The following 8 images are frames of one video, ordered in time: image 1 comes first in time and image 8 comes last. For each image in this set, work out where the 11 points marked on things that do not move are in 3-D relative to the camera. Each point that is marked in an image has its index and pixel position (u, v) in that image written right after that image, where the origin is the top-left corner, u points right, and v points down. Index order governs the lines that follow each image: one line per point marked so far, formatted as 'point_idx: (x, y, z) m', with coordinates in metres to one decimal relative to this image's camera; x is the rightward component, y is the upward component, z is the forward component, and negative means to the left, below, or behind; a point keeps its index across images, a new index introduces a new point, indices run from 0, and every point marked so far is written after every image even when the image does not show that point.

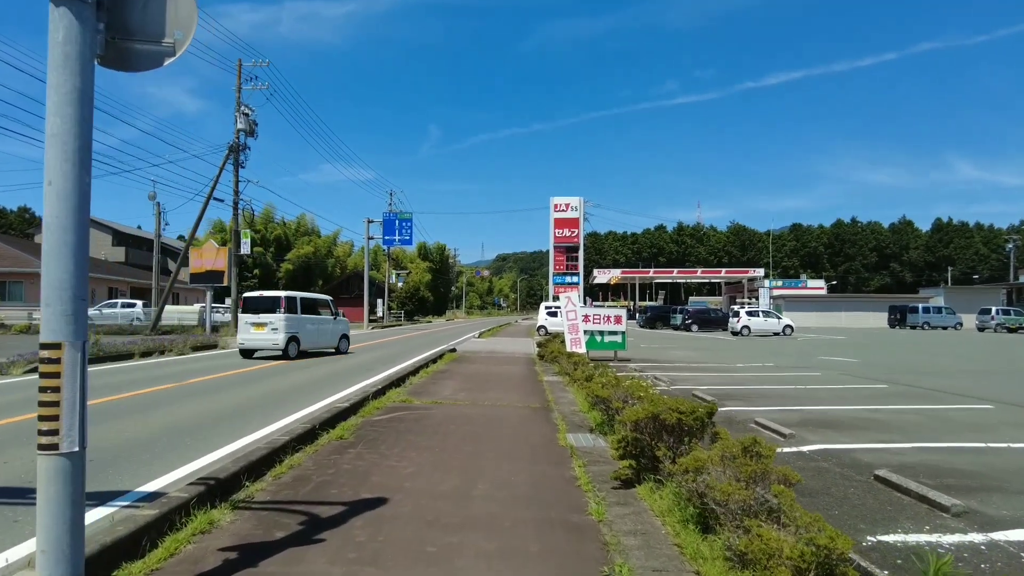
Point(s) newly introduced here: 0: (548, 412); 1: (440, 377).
0: (+0.5, -1.8, +9.5) m
1: (-1.5, -1.9, +13.7) m
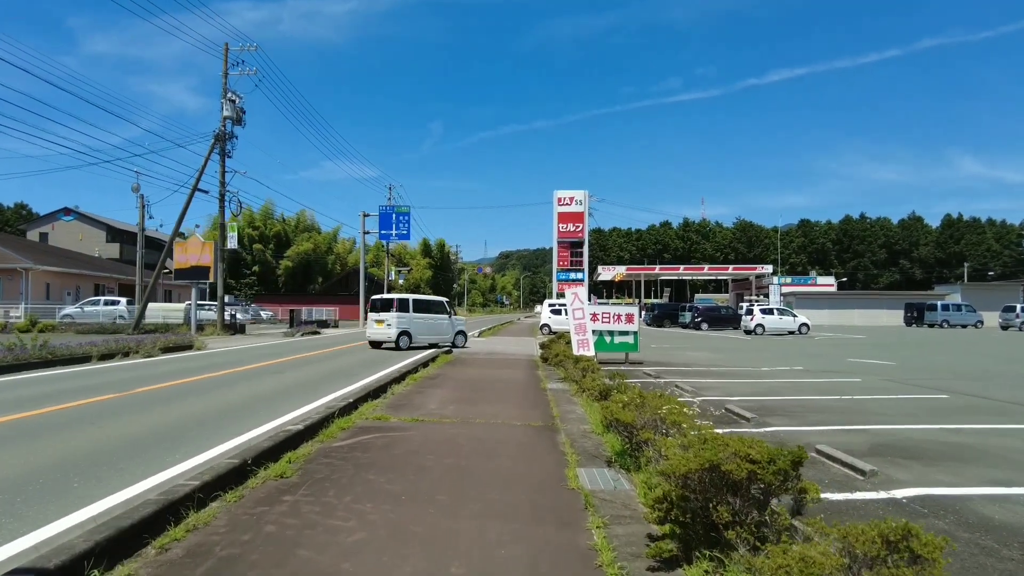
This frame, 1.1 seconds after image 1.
0: (+0.5, -1.7, +7.7) m
1: (-1.5, -1.8, +12.0) m
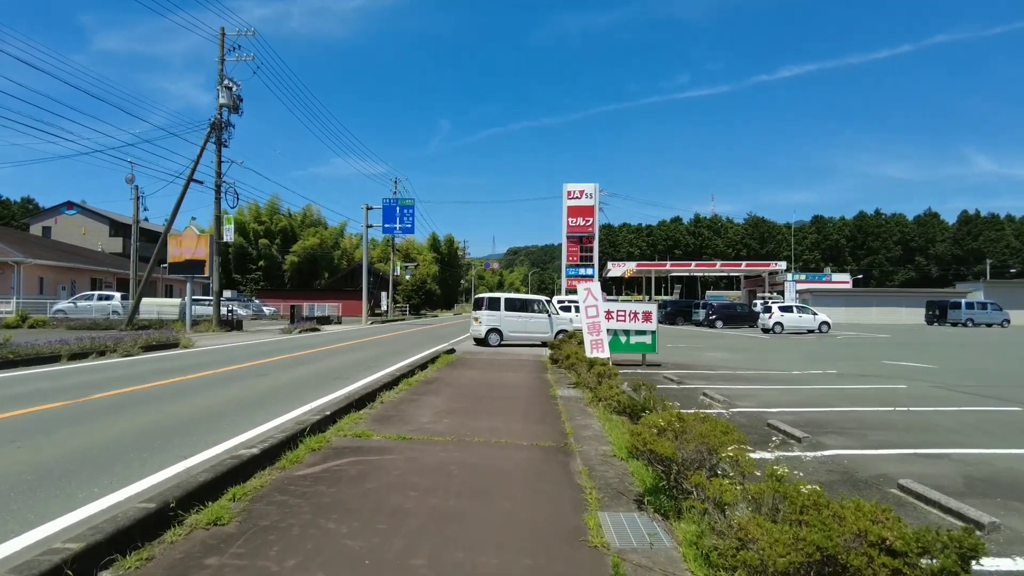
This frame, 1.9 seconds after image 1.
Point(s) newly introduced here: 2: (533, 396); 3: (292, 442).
0: (+0.5, -1.6, +6.4) m
1: (-1.4, -1.7, +10.7) m
2: (+0.3, -1.7, +10.6) m
3: (-2.2, -1.5, +6.5) m
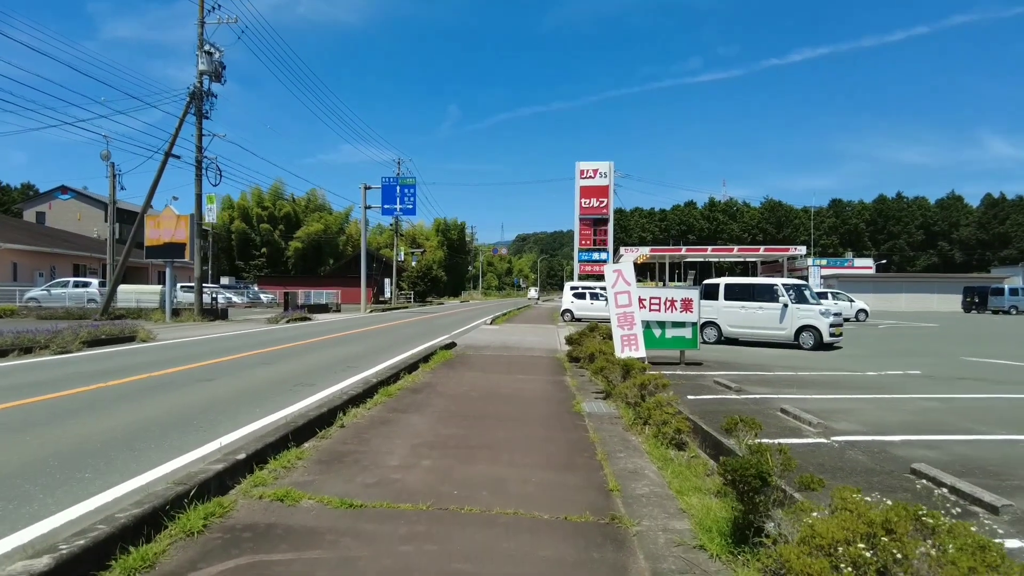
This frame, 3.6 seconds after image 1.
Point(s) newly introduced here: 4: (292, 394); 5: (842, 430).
0: (+0.6, -1.5, +3.7) m
1: (-1.3, -1.5, +8.0) m
2: (+0.4, -1.5, +7.9) m
3: (-2.1, -1.4, +3.8) m
4: (-3.1, -1.5, +9.3) m
5: (+3.5, -1.5, +7.0) m
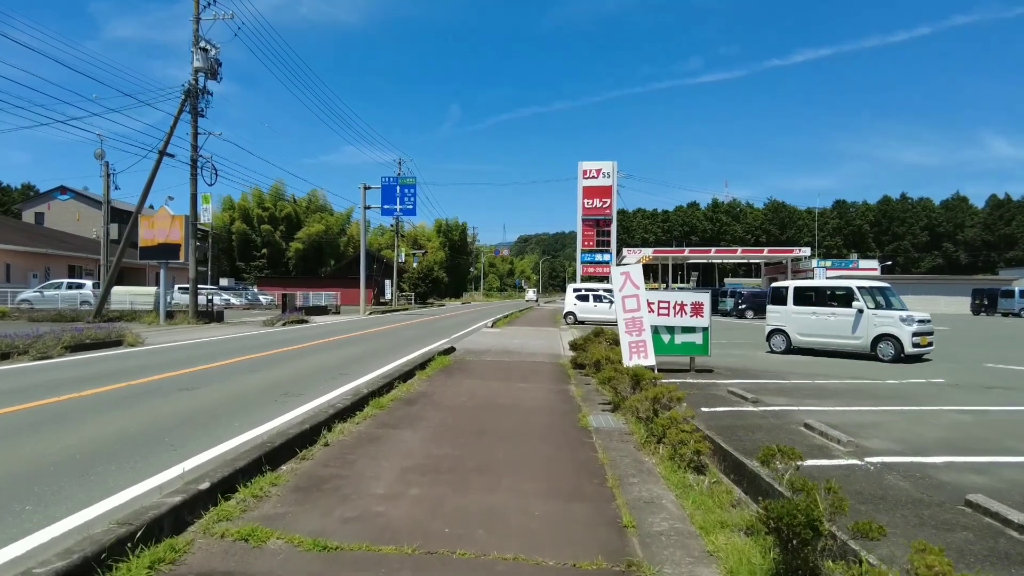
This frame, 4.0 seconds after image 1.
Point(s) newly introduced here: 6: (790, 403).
0: (+0.6, -1.5, +3.1) m
1: (-1.3, -1.5, +7.4) m
2: (+0.5, -1.5, +7.3) m
3: (-2.1, -1.4, +3.2) m
4: (-3.1, -1.5, +8.7) m
5: (+3.5, -1.6, +6.4) m
6: (+3.8, -1.6, +9.1) m
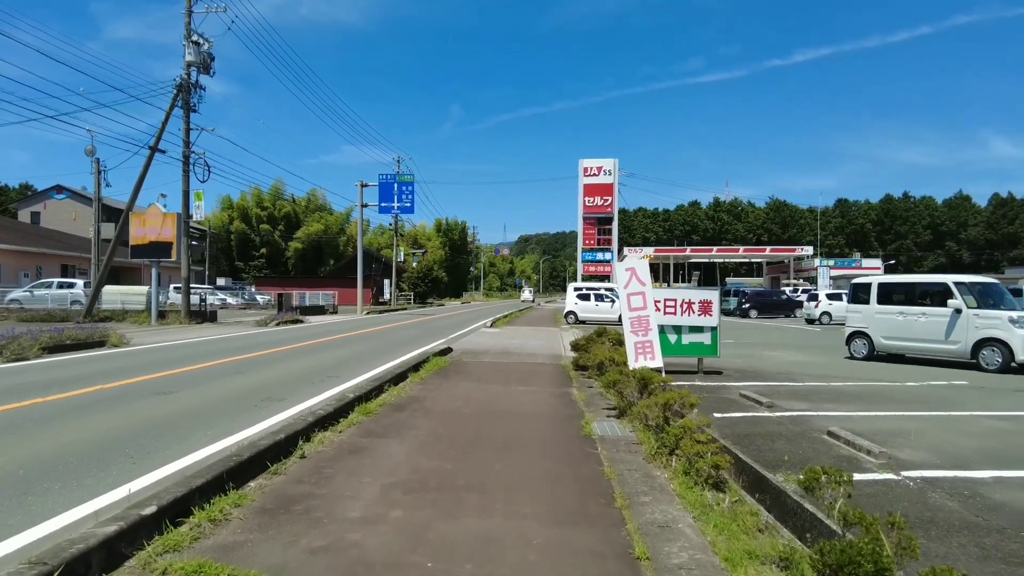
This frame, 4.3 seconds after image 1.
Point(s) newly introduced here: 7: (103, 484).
0: (+0.6, -1.5, +2.5) m
1: (-1.3, -1.5, +6.8) m
2: (+0.4, -1.5, +6.7) m
3: (-2.1, -1.4, +2.6) m
4: (-3.1, -1.5, +8.1) m
5: (+3.5, -1.5, +5.7) m
6: (+3.8, -1.5, +8.5) m
7: (-3.0, -1.4, +4.8) m
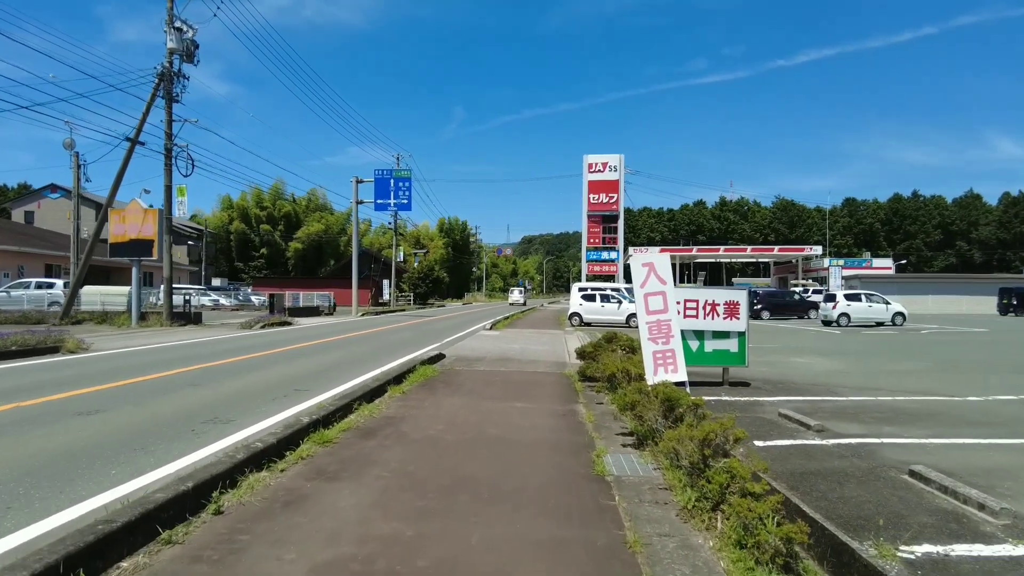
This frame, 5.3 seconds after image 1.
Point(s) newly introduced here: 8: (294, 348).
0: (+0.5, -1.5, +1.0) m
1: (-1.4, -1.4, +5.3) m
2: (+0.4, -1.5, +5.2) m
3: (-2.2, -1.3, +1.1) m
4: (-3.2, -1.5, +6.6) m
5: (+3.4, -1.5, +4.2) m
6: (+3.8, -1.5, +7.0) m
7: (-3.0, -1.4, +3.3) m
8: (-6.1, -1.7, +17.9) m
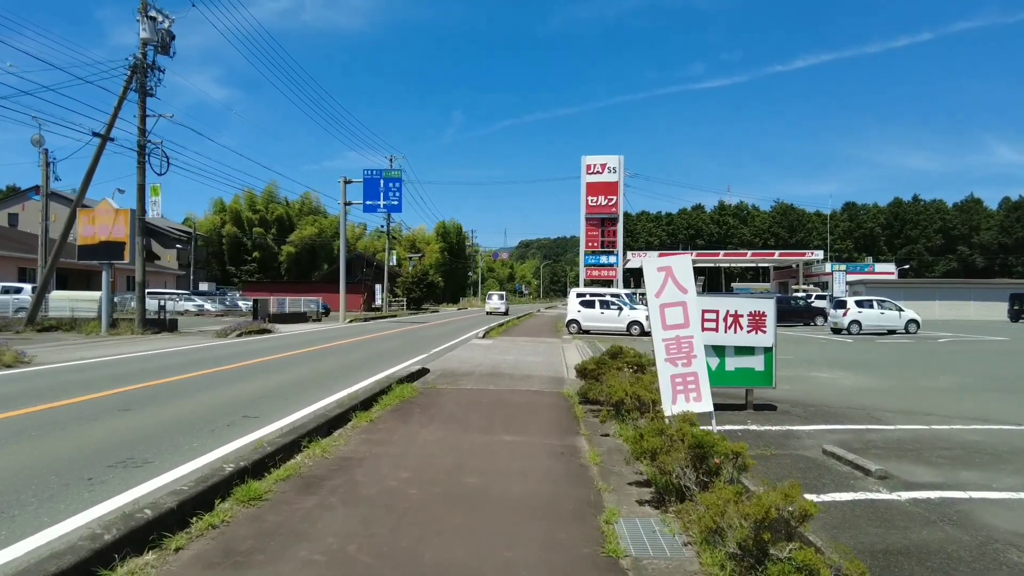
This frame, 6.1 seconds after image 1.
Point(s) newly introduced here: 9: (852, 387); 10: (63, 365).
0: (+0.4, -1.5, -0.5) m
1: (-1.5, -1.5, +3.8) m
2: (+0.2, -1.6, +3.8) m
3: (-2.3, -1.4, -0.3) m
4: (-3.3, -1.5, +5.1) m
5: (+3.3, -1.6, +2.8) m
6: (+3.6, -1.6, +5.6) m
7: (-3.2, -1.5, +1.8) m
8: (-6.2, -1.8, +16.4) m
9: (+5.9, -1.7, +11.5) m
10: (-8.8, -1.5, +12.9) m
